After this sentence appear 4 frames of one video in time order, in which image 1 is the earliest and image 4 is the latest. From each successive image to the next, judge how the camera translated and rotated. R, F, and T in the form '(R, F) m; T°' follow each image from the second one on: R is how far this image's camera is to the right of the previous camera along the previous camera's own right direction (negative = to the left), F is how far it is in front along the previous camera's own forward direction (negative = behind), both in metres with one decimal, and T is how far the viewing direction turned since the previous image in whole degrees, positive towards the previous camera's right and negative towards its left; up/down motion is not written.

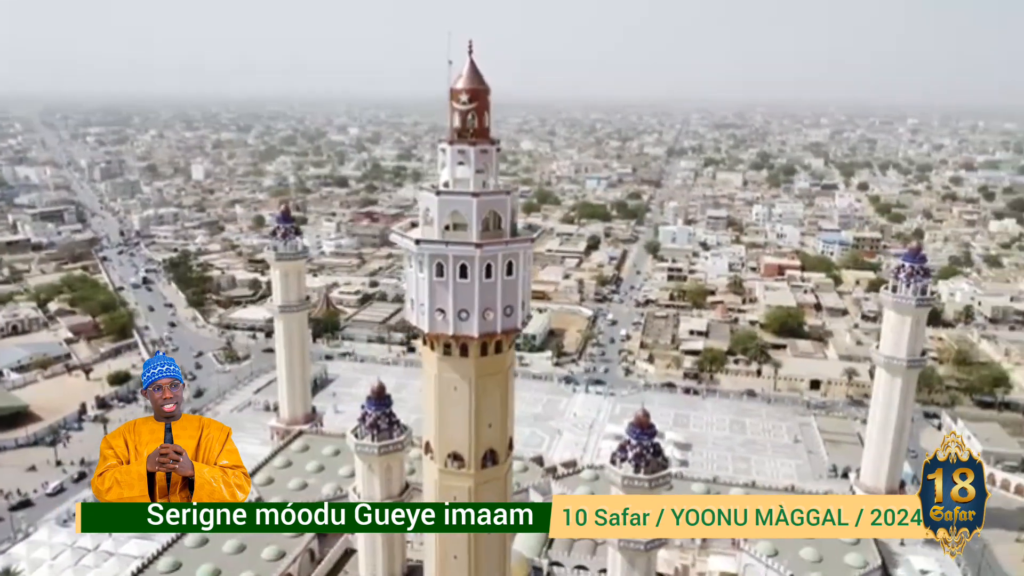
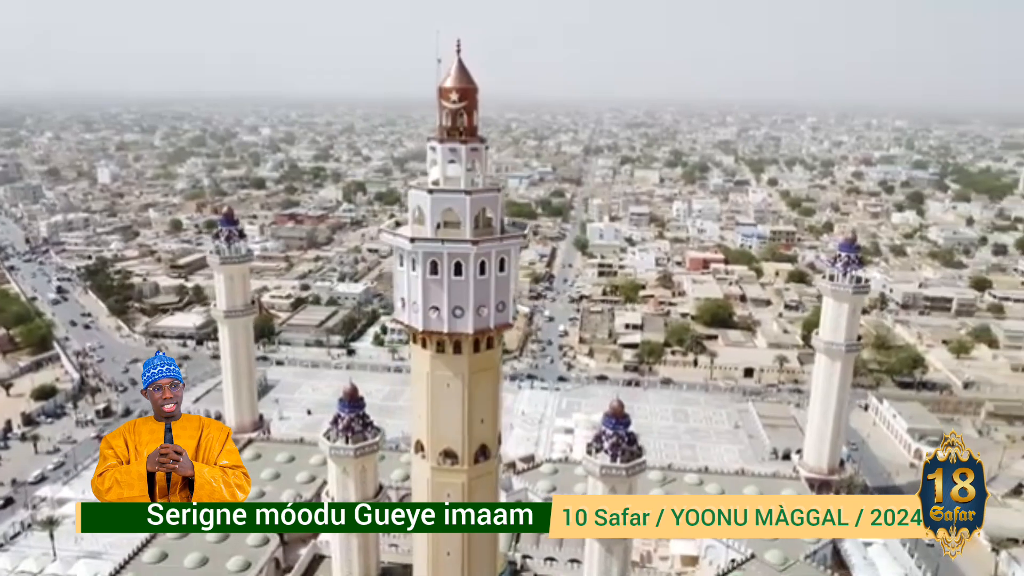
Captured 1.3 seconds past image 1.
(-2.2, -0.2) m; +6°
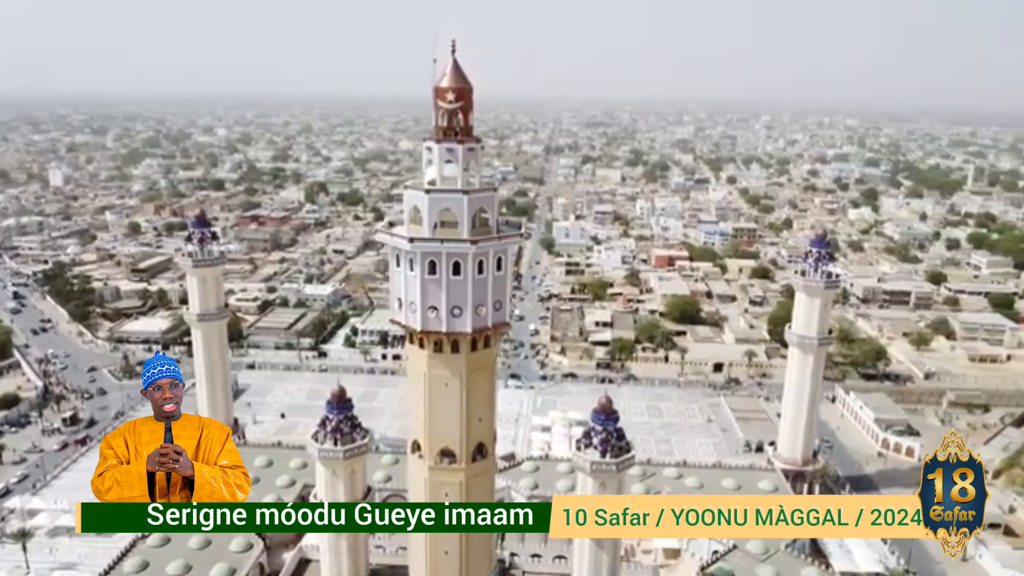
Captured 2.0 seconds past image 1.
(-1.1, -0.1) m; +3°
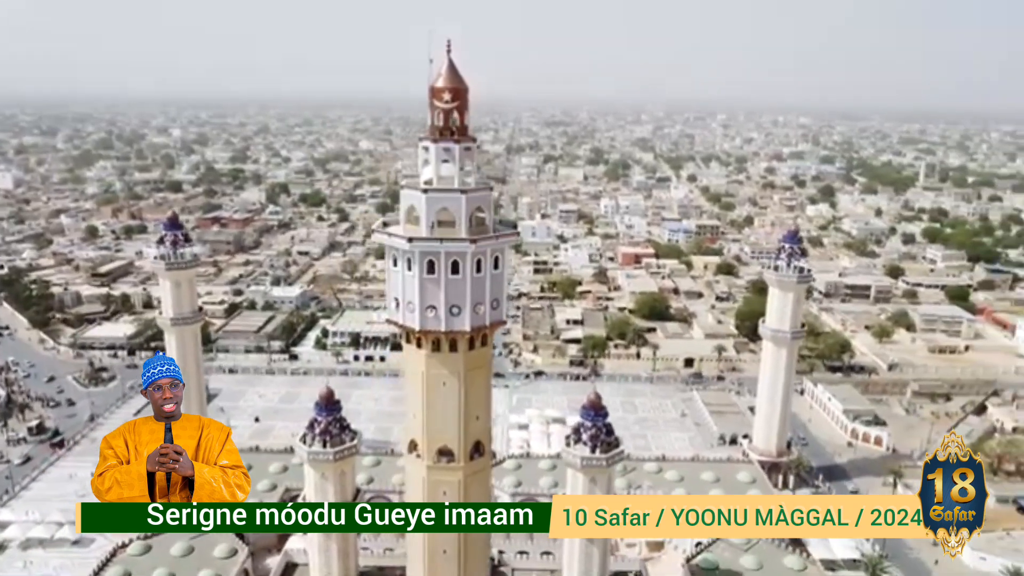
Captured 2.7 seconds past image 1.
(-1.1, -0.1) m; +3°
